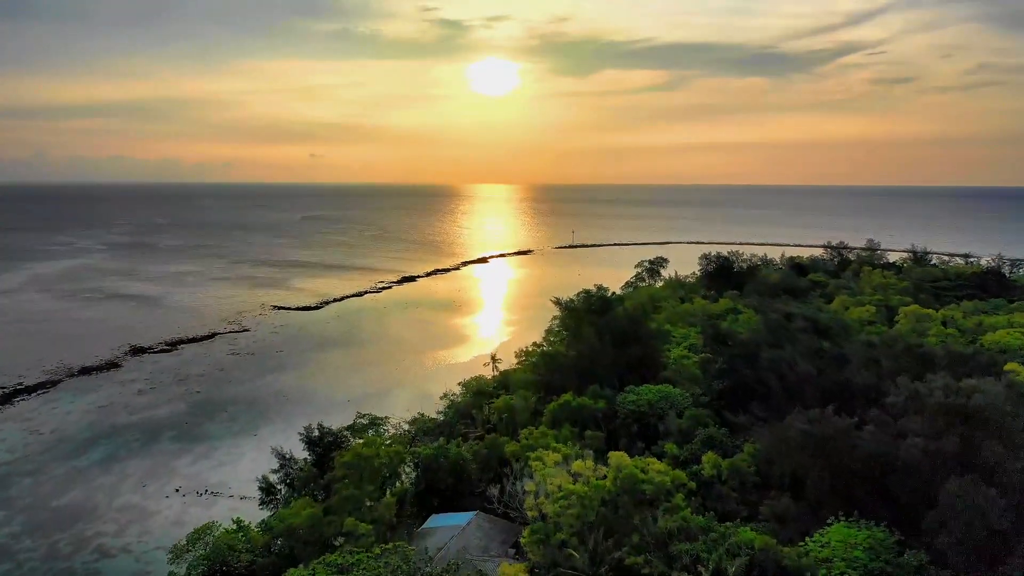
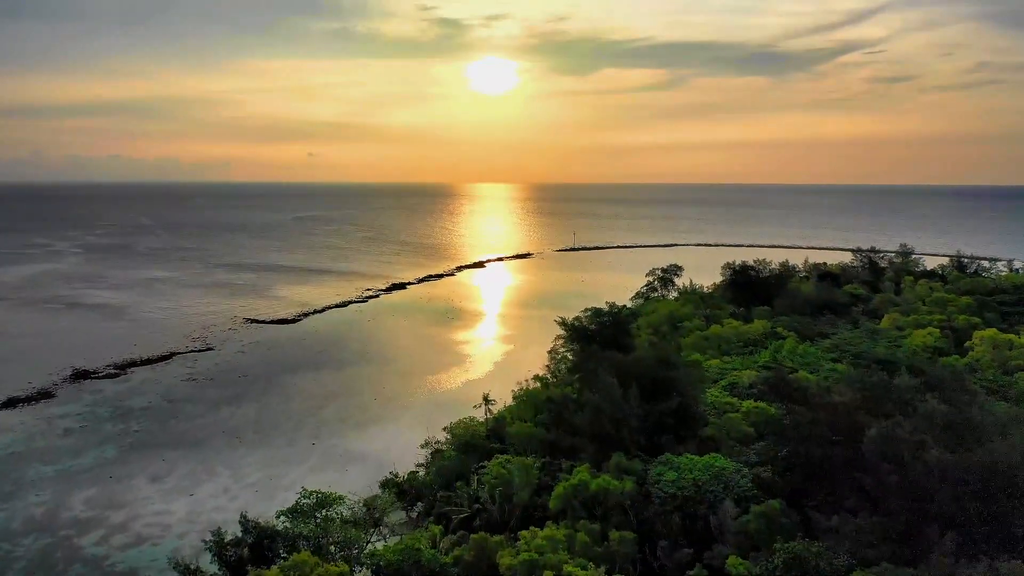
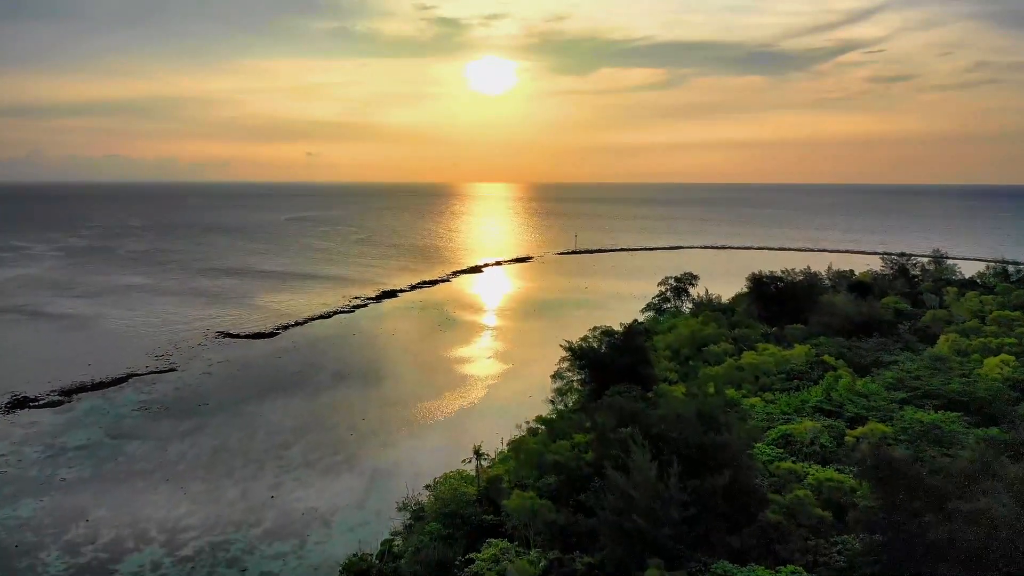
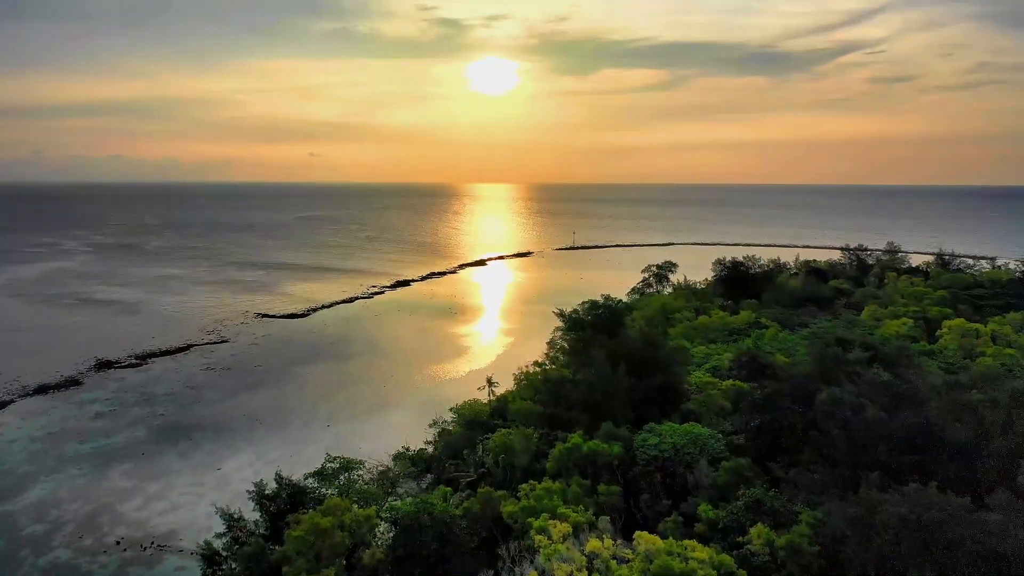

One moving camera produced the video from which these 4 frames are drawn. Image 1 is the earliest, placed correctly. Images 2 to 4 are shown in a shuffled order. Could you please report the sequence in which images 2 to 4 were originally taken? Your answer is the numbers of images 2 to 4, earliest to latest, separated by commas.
4, 2, 3
